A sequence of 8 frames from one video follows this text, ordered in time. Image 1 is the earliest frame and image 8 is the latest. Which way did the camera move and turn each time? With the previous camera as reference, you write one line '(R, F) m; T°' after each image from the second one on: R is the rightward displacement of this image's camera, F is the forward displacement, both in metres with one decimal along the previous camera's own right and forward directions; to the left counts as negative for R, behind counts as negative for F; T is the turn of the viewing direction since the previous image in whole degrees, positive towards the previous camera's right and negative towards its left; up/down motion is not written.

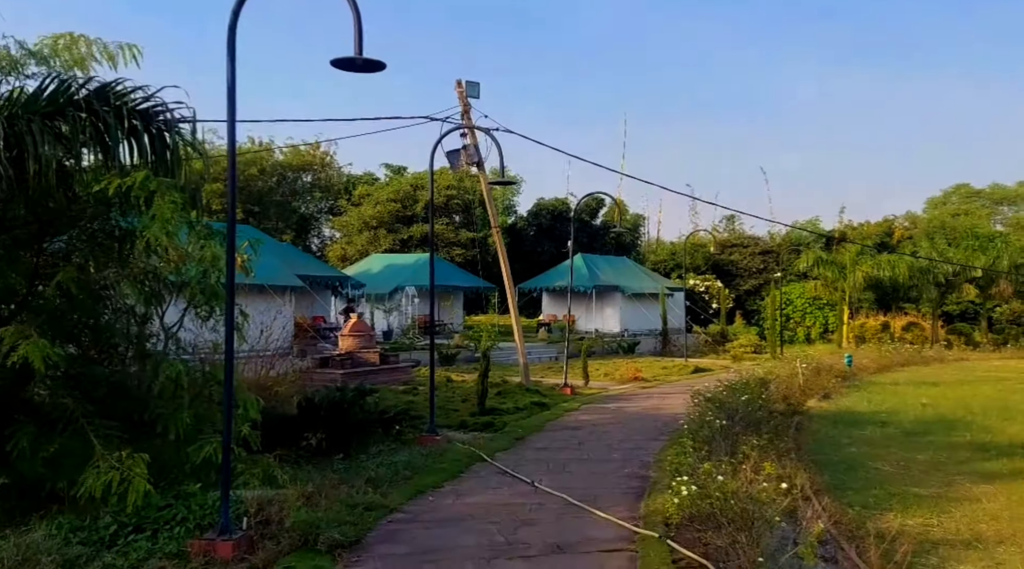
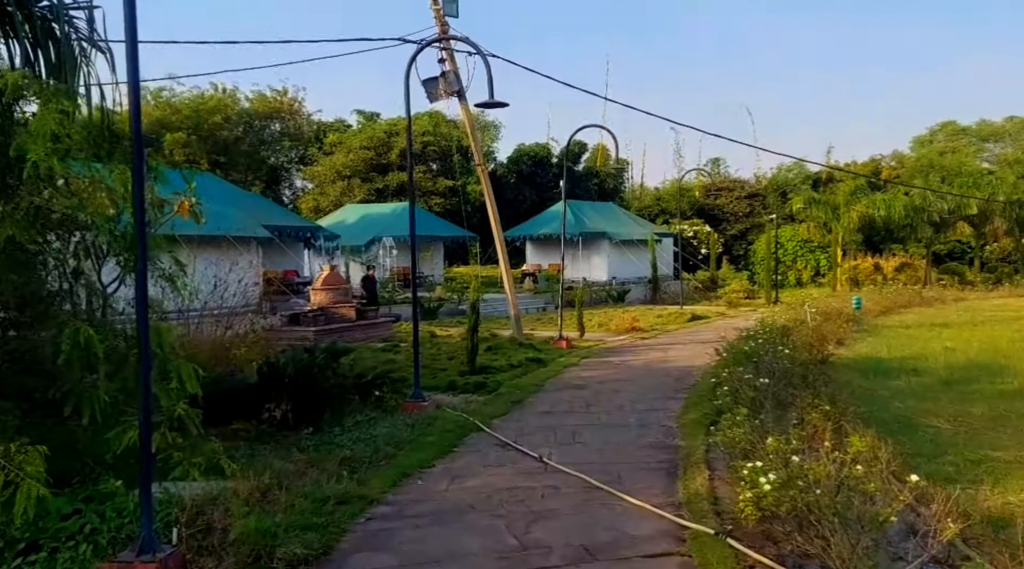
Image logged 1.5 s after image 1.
(-0.2, +1.6) m; +1°
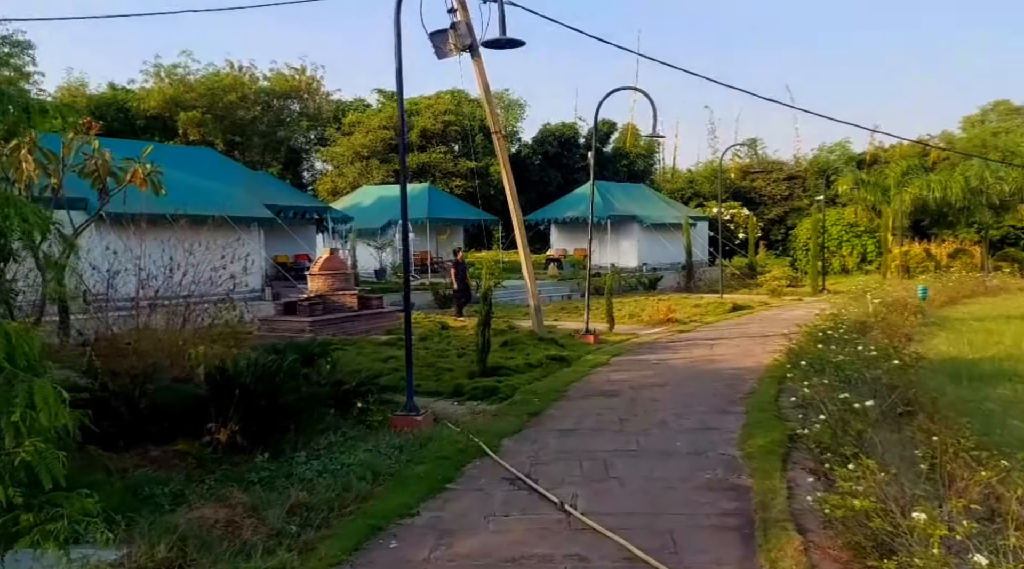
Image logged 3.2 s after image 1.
(+0.1, +2.0) m; -2°
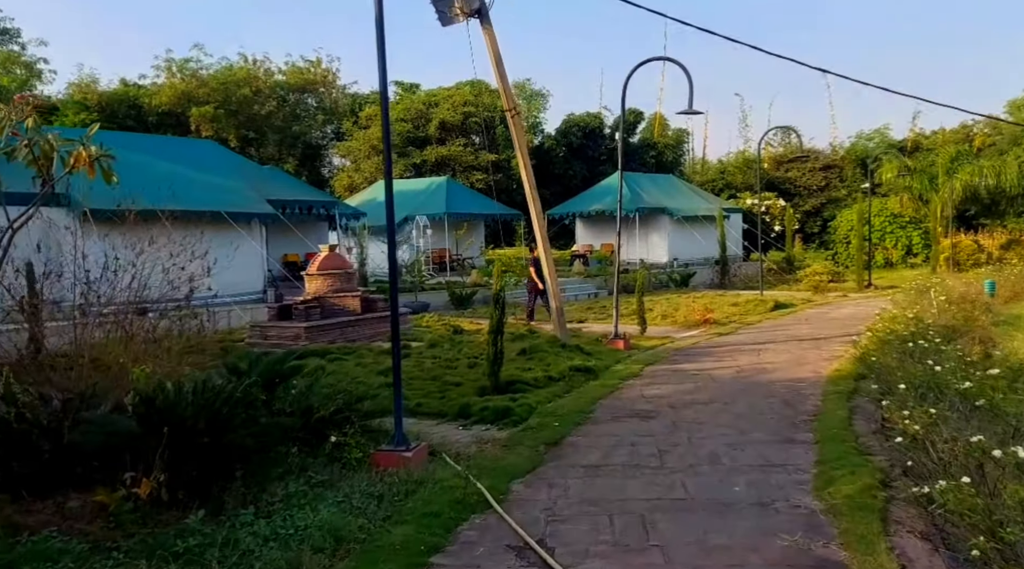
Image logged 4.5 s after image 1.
(+0.1, +1.6) m; -2°
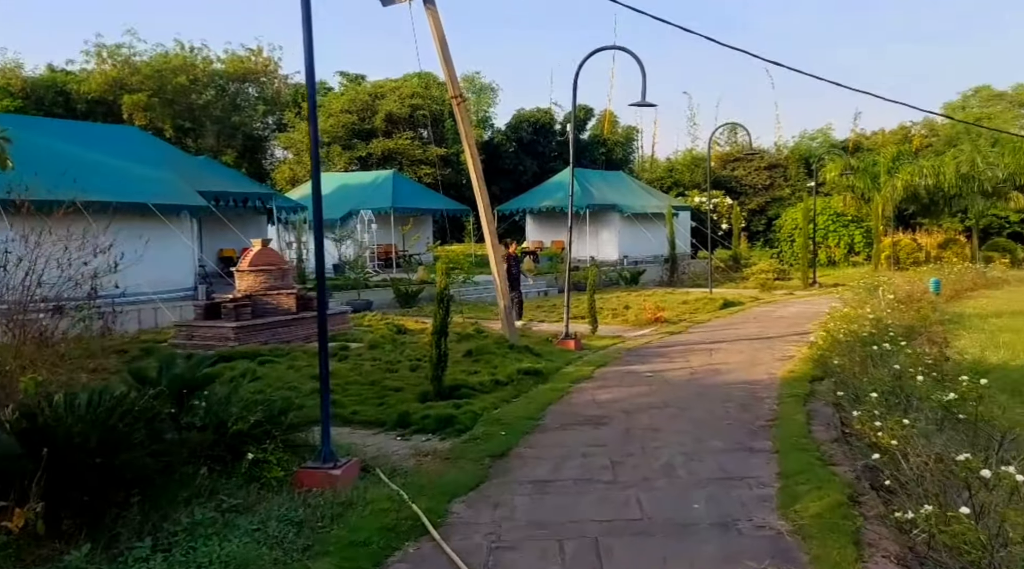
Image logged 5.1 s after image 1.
(0.0, +0.6) m; +3°
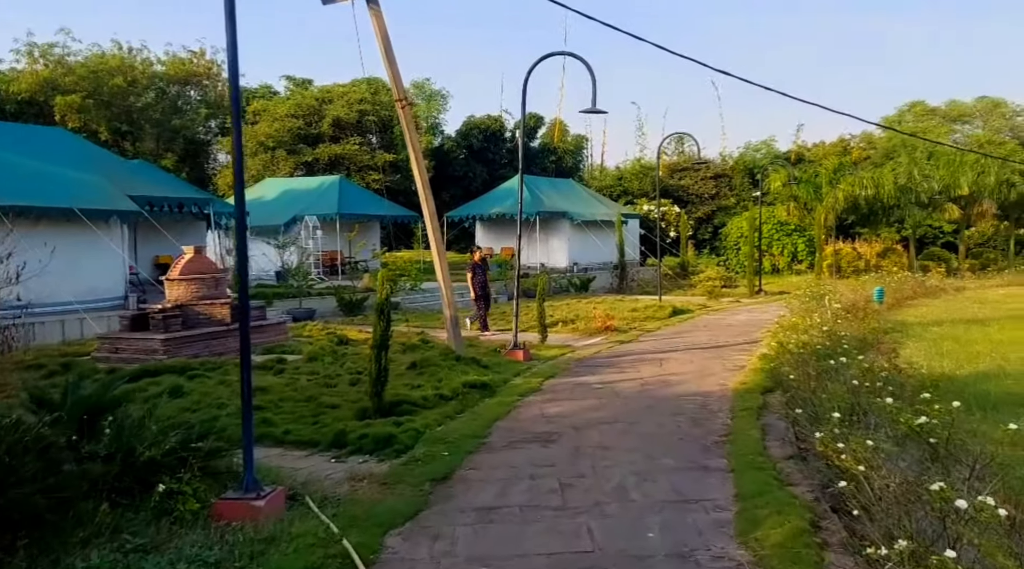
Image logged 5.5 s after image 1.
(0.0, +0.4) m; +3°
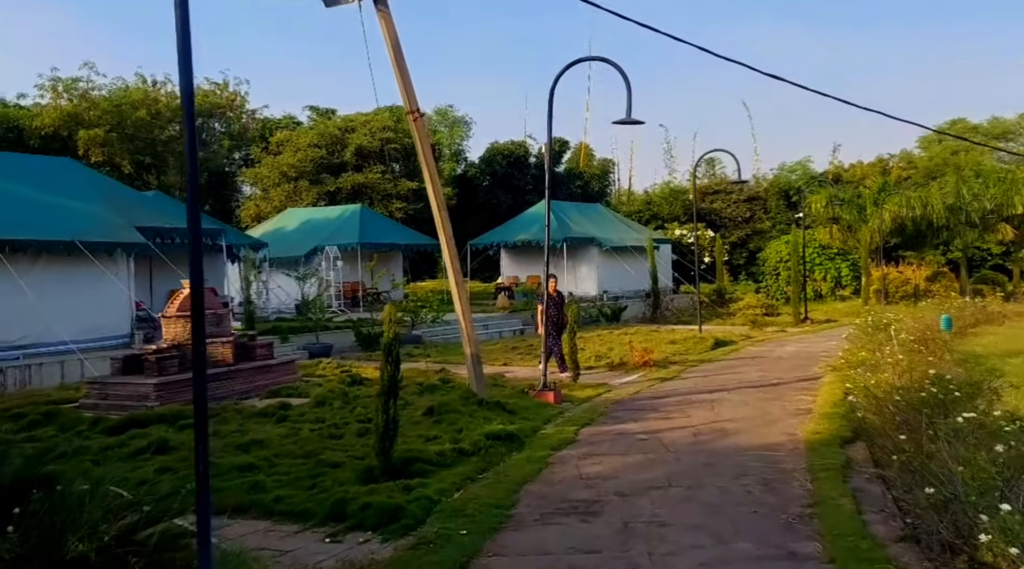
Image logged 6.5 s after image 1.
(0.0, +1.3) m; -2°
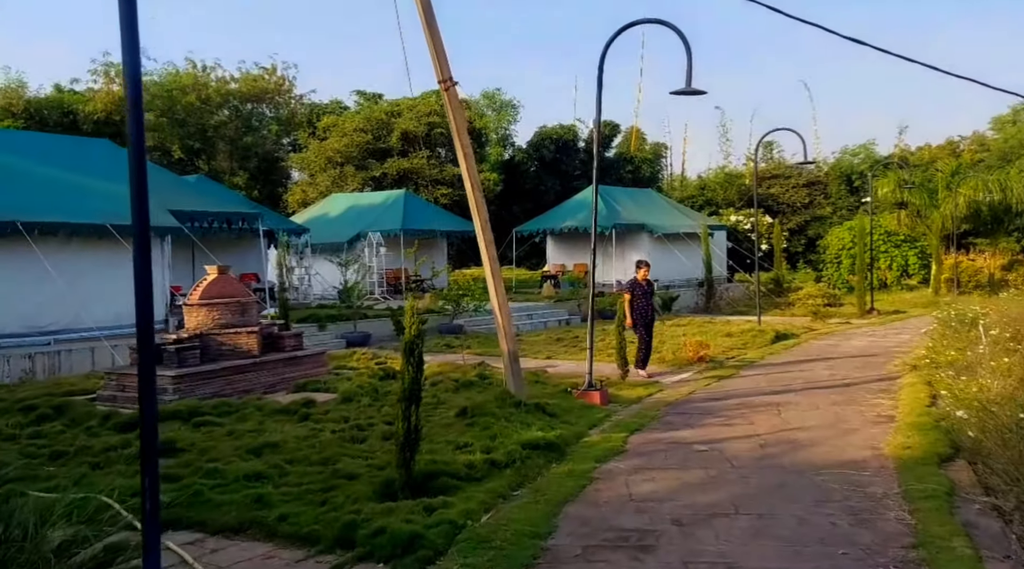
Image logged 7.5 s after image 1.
(+0.1, +1.0) m; -3°
